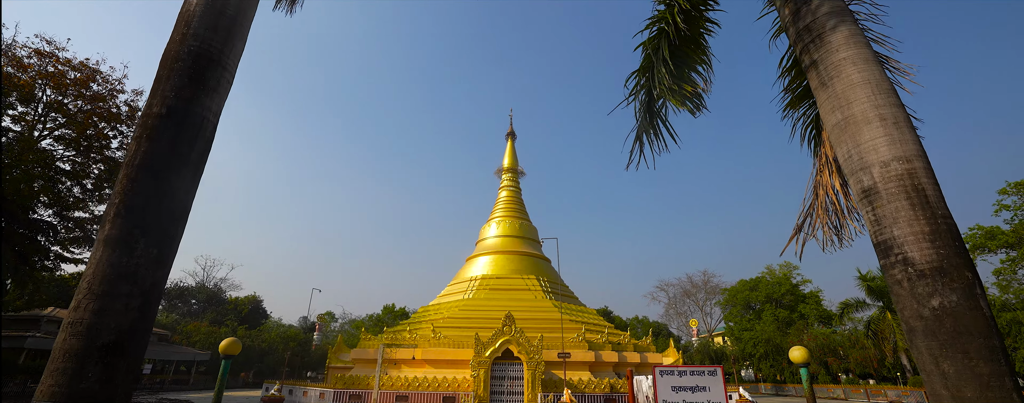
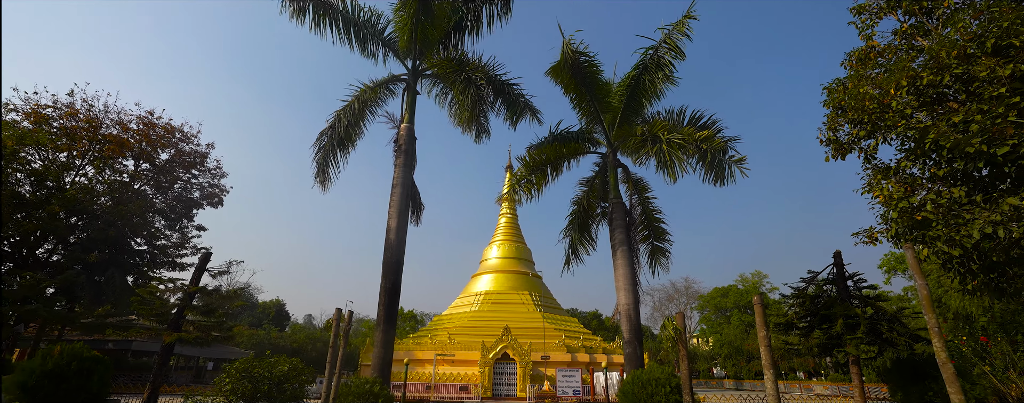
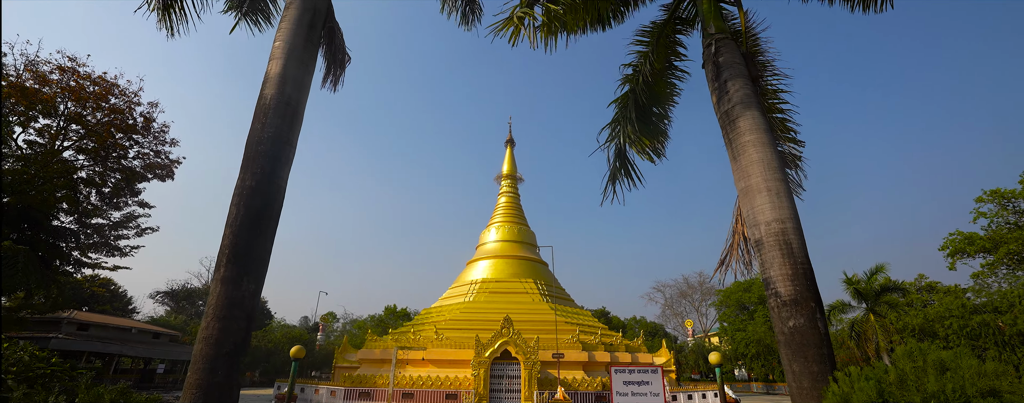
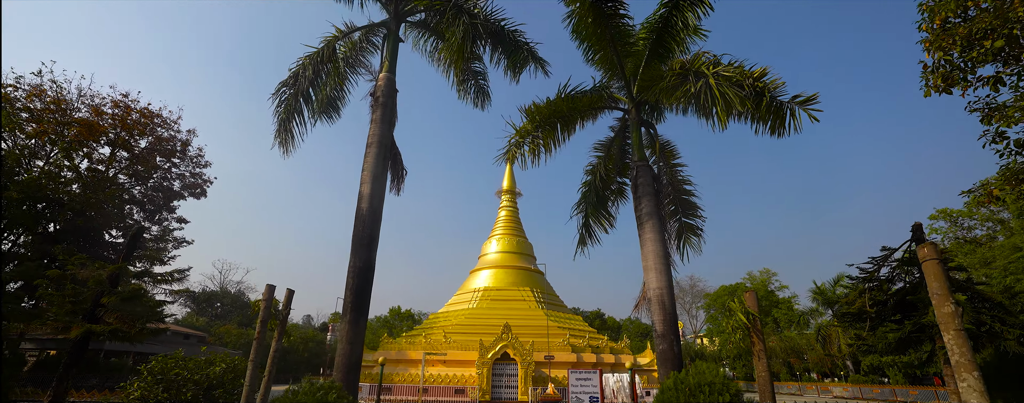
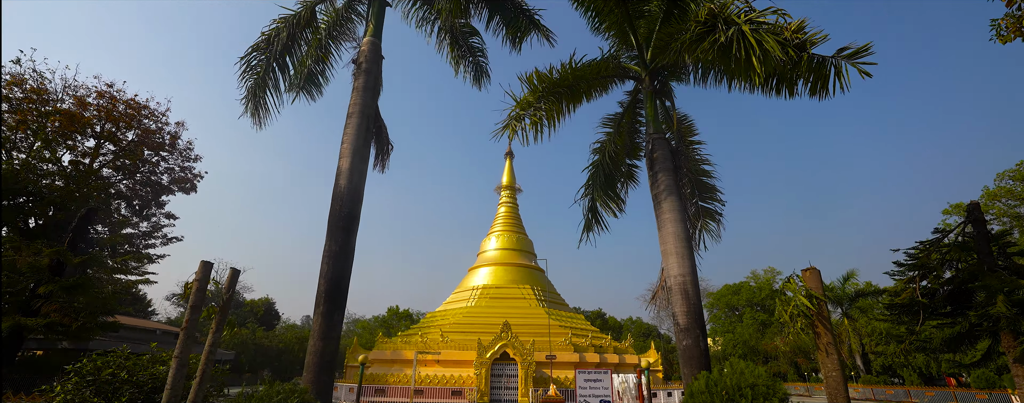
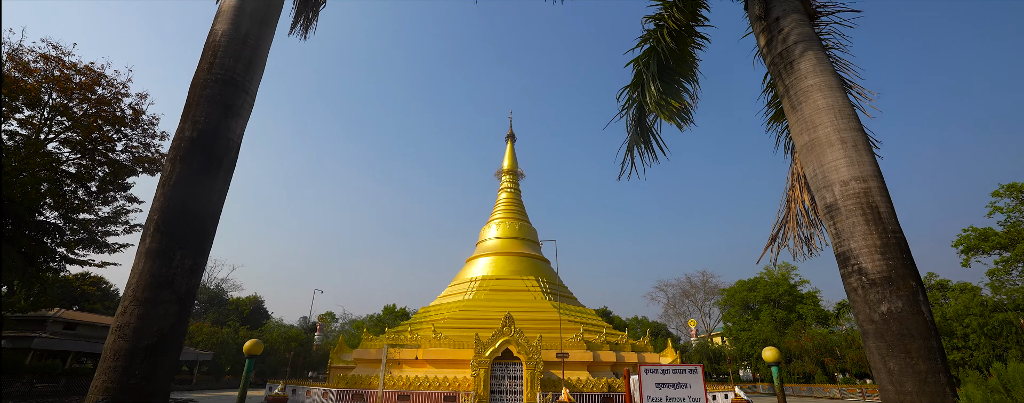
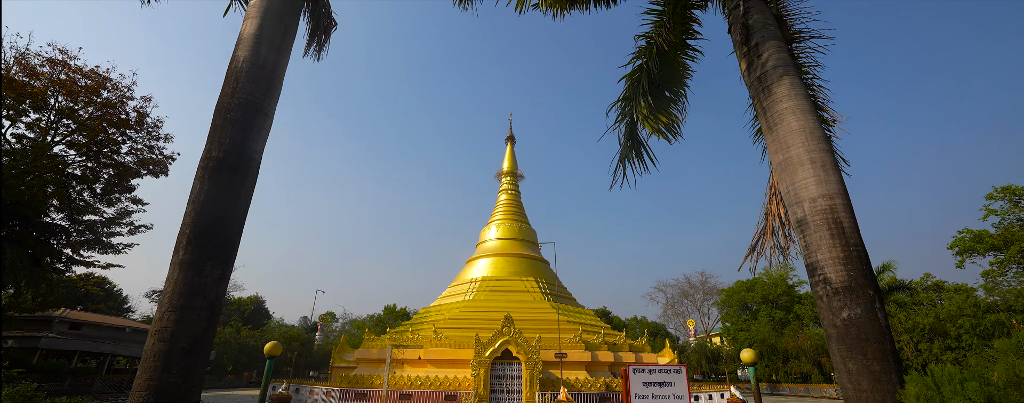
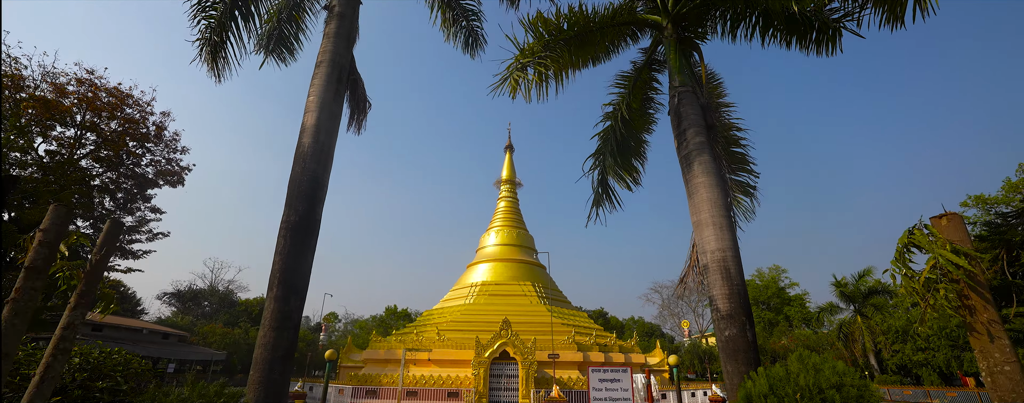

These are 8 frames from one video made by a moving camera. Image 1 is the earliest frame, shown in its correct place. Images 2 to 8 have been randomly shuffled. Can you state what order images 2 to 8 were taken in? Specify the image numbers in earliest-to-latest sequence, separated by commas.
6, 7, 3, 8, 5, 4, 2
